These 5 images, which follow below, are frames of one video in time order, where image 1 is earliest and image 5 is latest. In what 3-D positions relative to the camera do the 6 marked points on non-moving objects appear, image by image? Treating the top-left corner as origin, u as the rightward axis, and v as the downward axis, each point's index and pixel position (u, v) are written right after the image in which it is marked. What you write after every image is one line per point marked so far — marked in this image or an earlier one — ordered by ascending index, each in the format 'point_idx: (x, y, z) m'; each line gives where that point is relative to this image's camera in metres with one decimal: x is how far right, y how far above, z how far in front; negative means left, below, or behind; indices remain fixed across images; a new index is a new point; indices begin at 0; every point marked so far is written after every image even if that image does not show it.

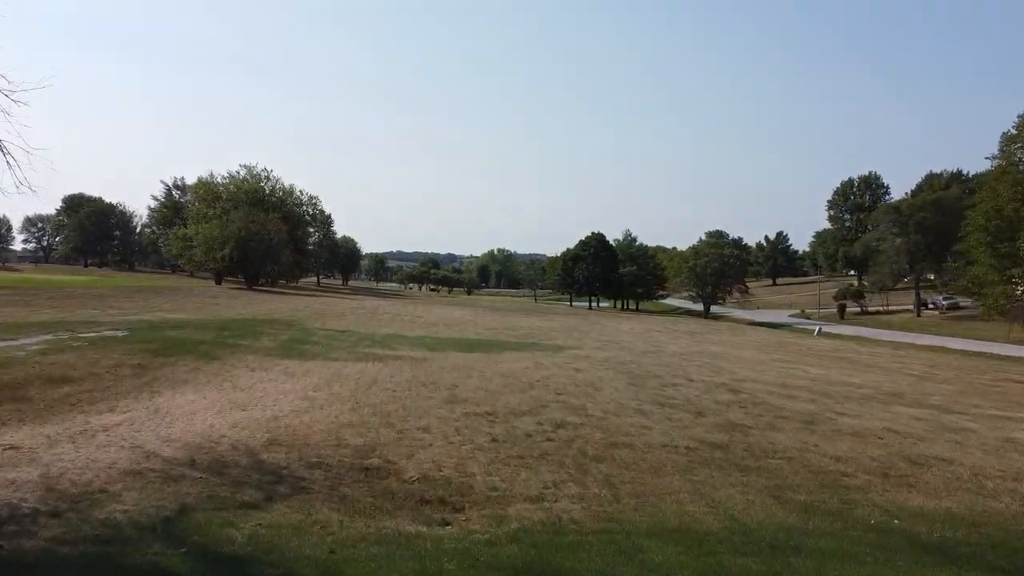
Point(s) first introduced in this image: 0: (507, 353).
0: (-0.1, -1.3, +15.5) m
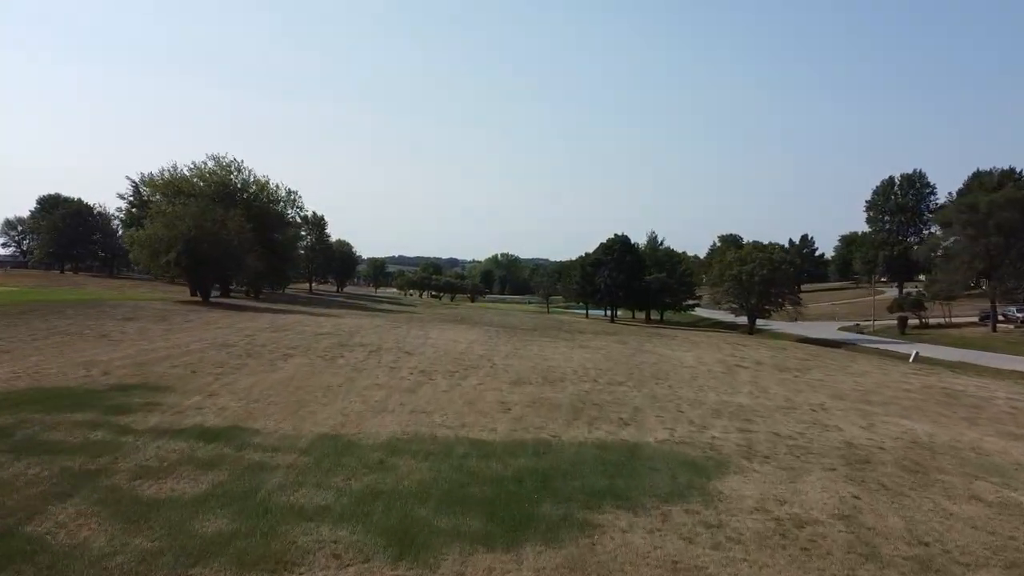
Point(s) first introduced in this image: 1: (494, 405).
0: (+0.7, -1.8, +5.7) m
1: (-0.2, -1.8, +12.1) m
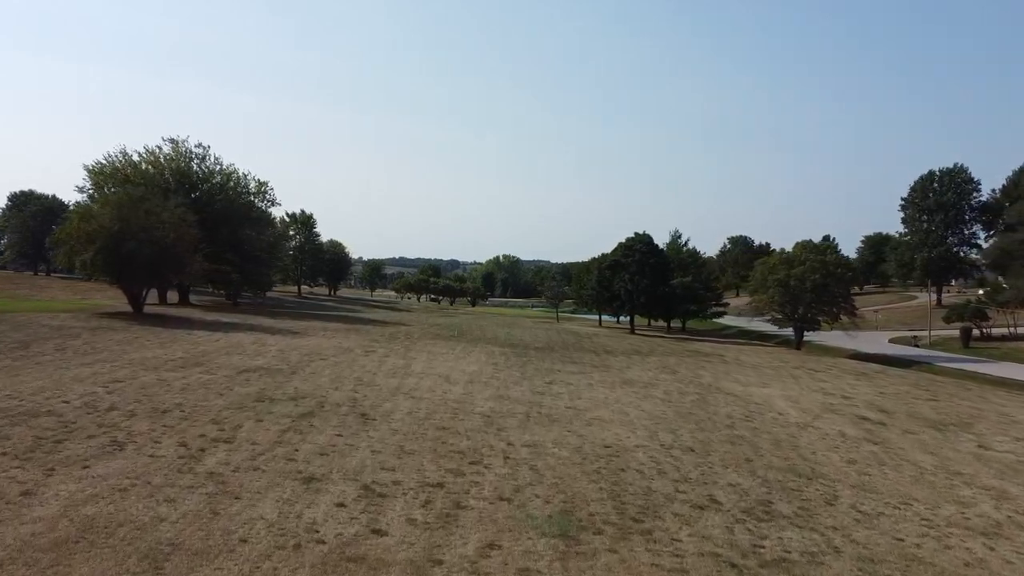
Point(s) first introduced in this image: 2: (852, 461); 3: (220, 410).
0: (+1.1, -2.1, -2.9) m
1: (+0.2, -2.2, +3.5) m
2: (+5.4, -2.7, +12.5) m
3: (-4.7, -2.0, +12.7) m
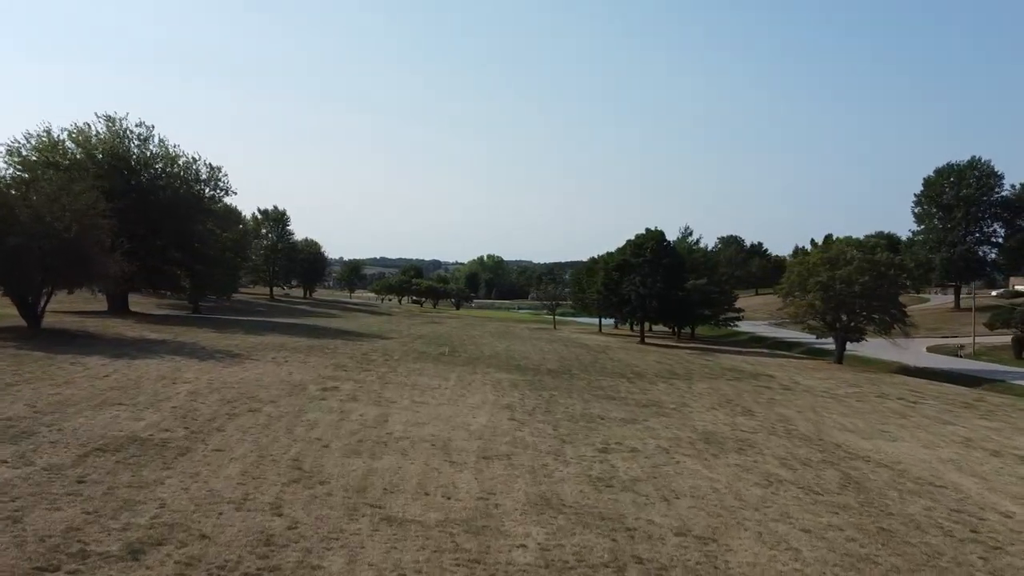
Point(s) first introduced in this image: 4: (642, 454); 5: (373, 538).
0: (+2.3, -2.4, -10.4) m
1: (+1.2, -2.4, -4.0) m
2: (+6.2, -3.0, +5.2) m
3: (-3.9, -2.2, +5.1) m
4: (+2.2, -2.8, +13.3) m
5: (-1.4, -2.4, +7.6) m
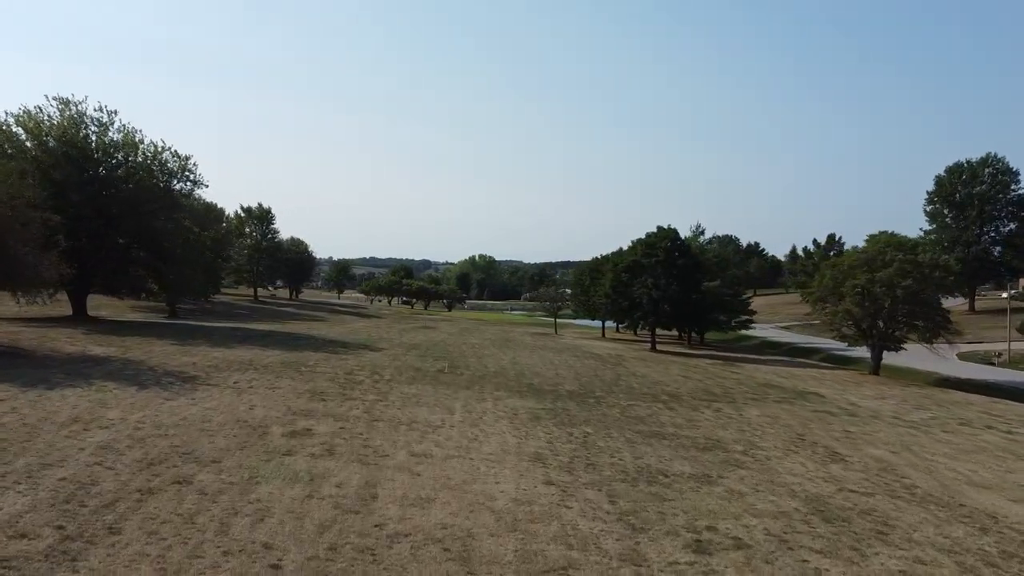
0: (+3.1, -2.6, -14.8) m
1: (+2.0, -2.6, -8.4) m
2: (+6.9, -3.2, +0.8) m
3: (-3.3, -2.4, +0.6) m
4: (+2.8, -3.0, +8.9) m
5: (-0.7, -2.6, +3.2) m
